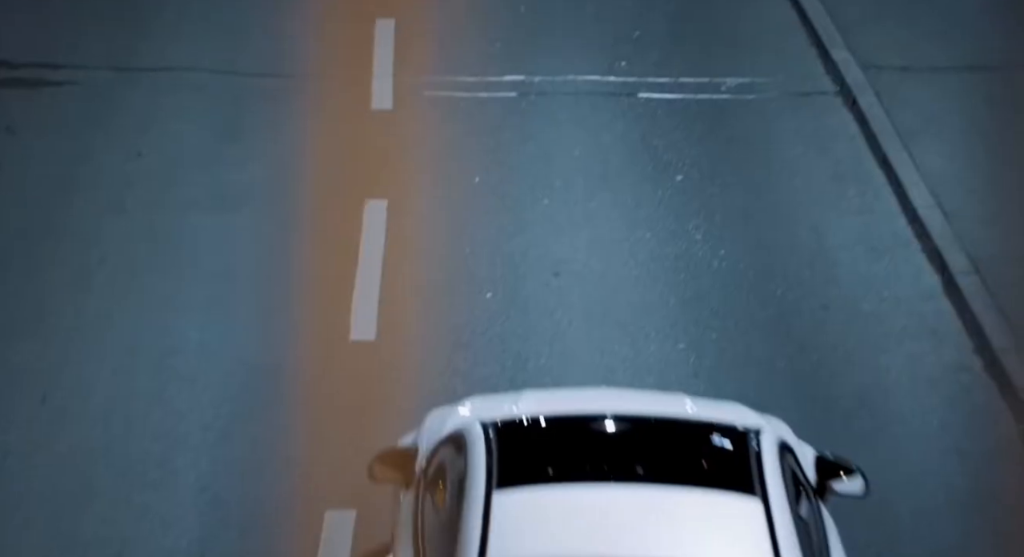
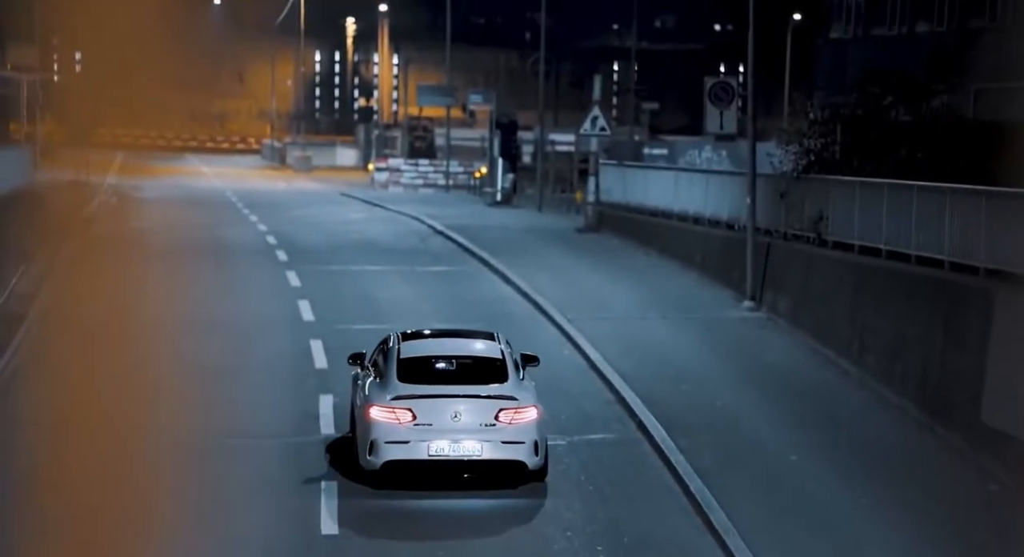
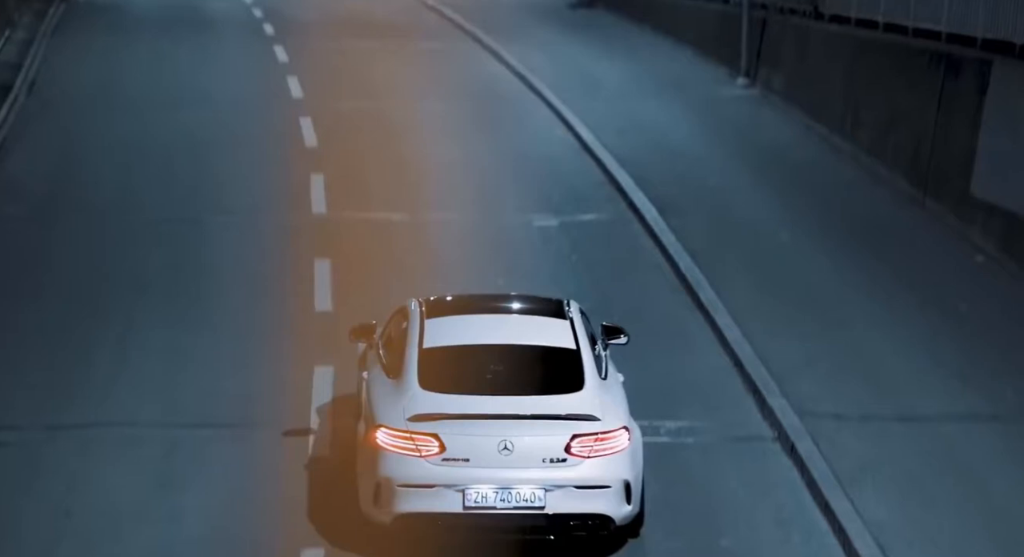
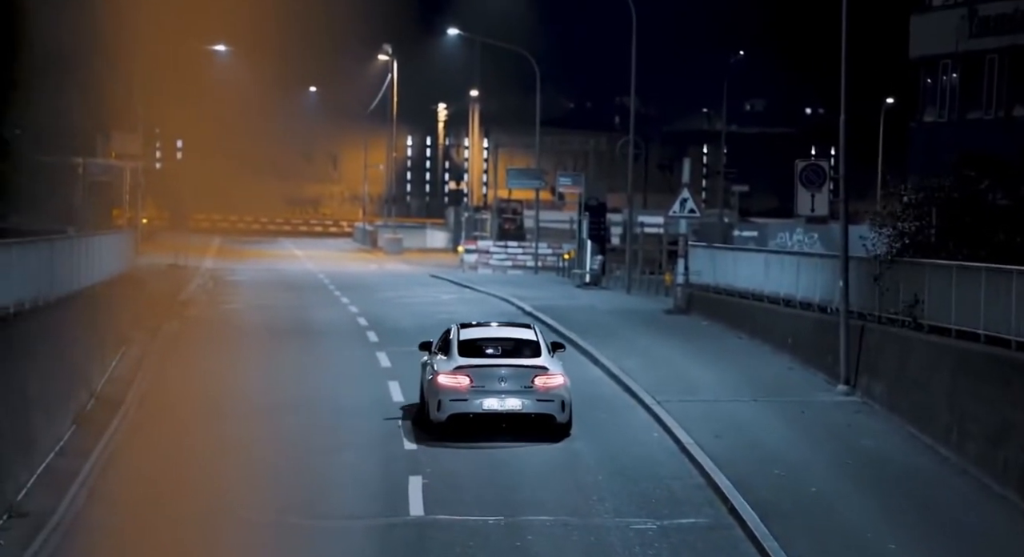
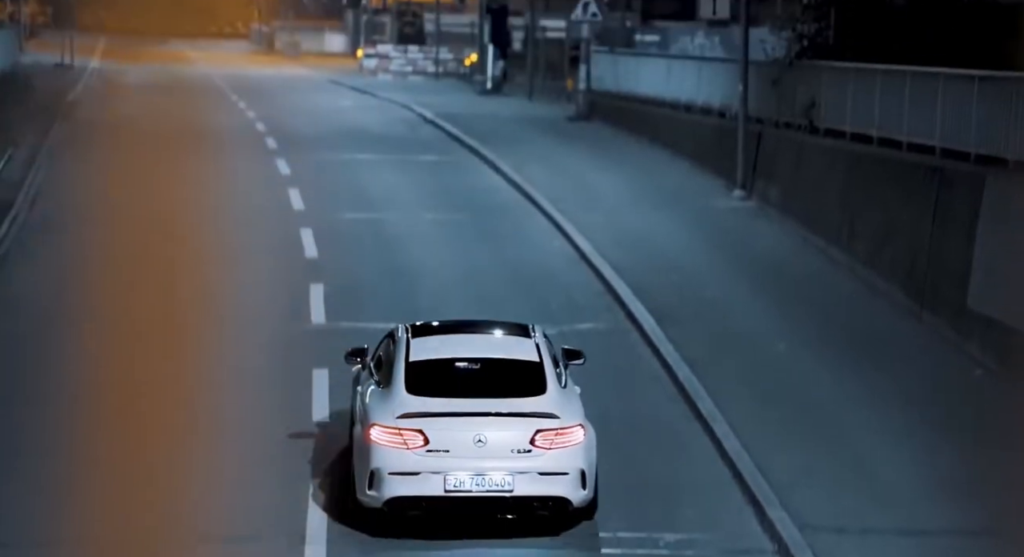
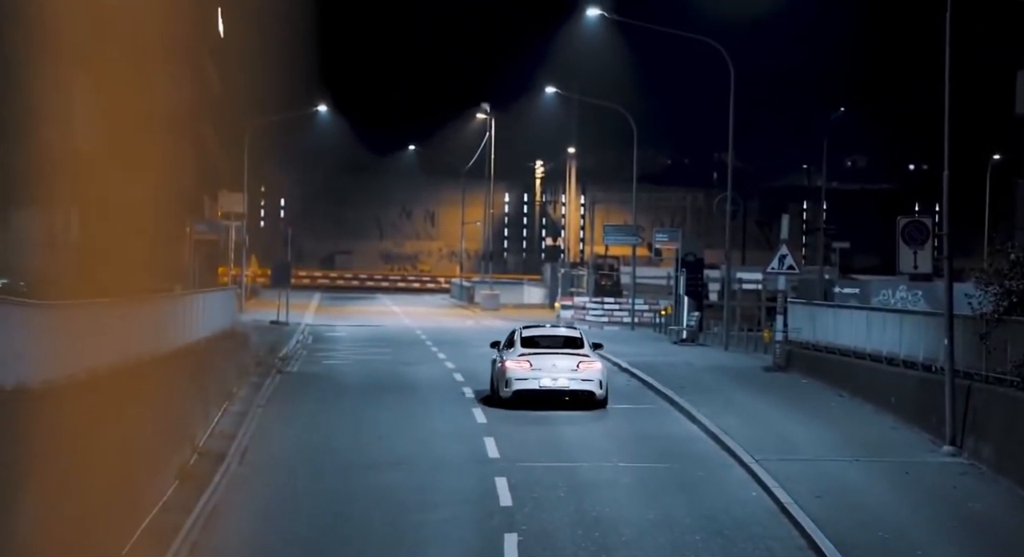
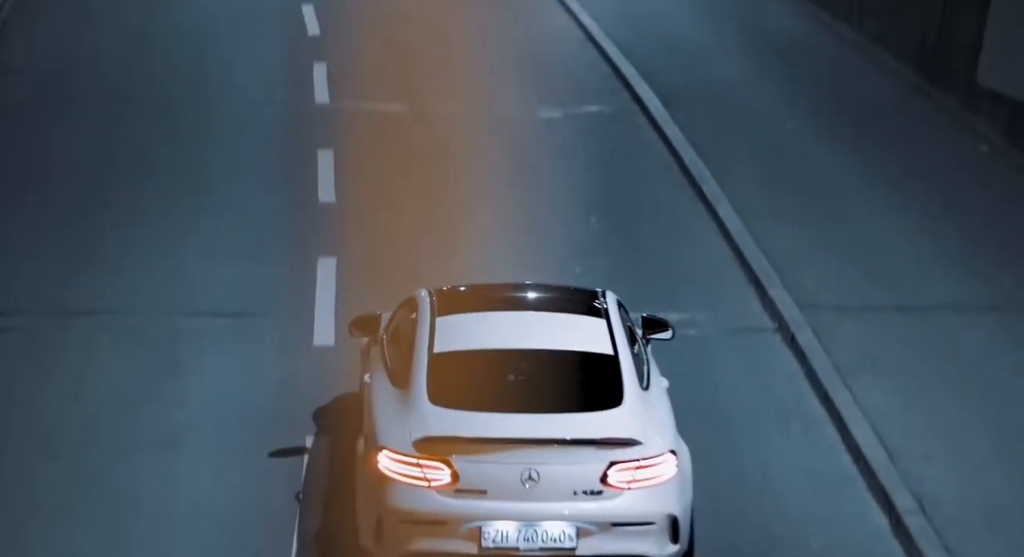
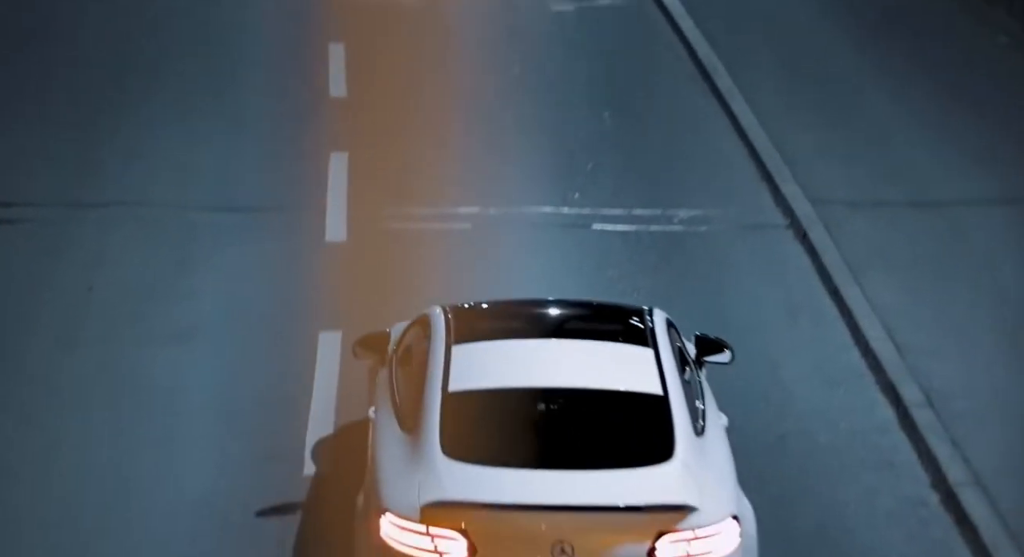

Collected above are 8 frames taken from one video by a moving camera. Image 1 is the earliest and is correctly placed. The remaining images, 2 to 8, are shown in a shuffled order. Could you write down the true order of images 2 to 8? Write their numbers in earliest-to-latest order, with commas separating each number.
8, 7, 3, 5, 2, 4, 6
